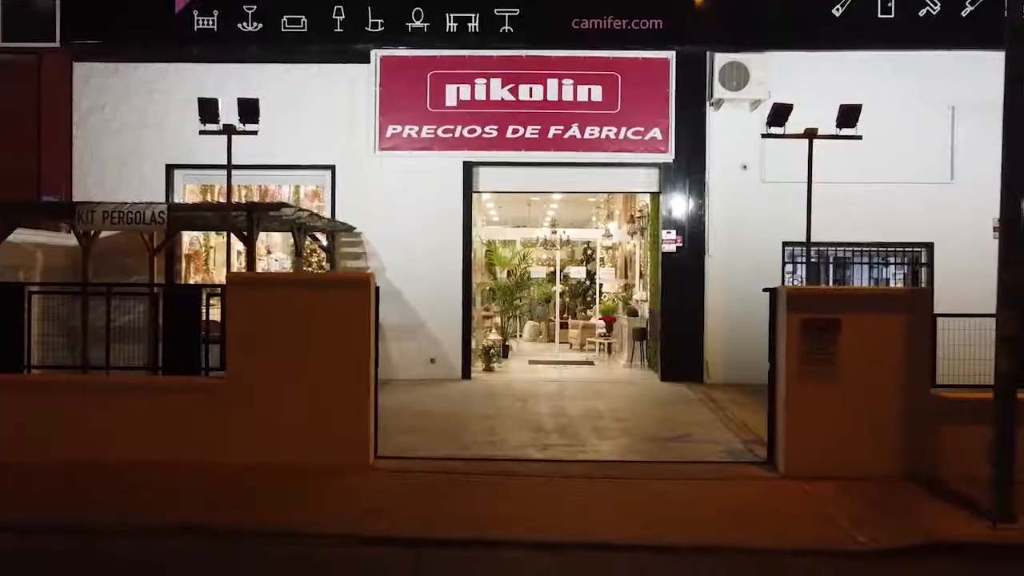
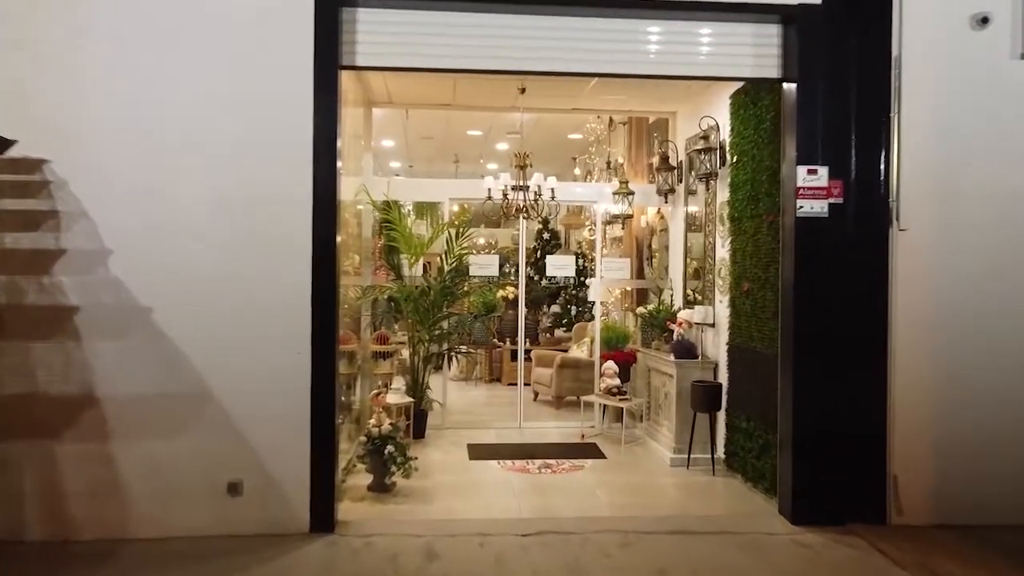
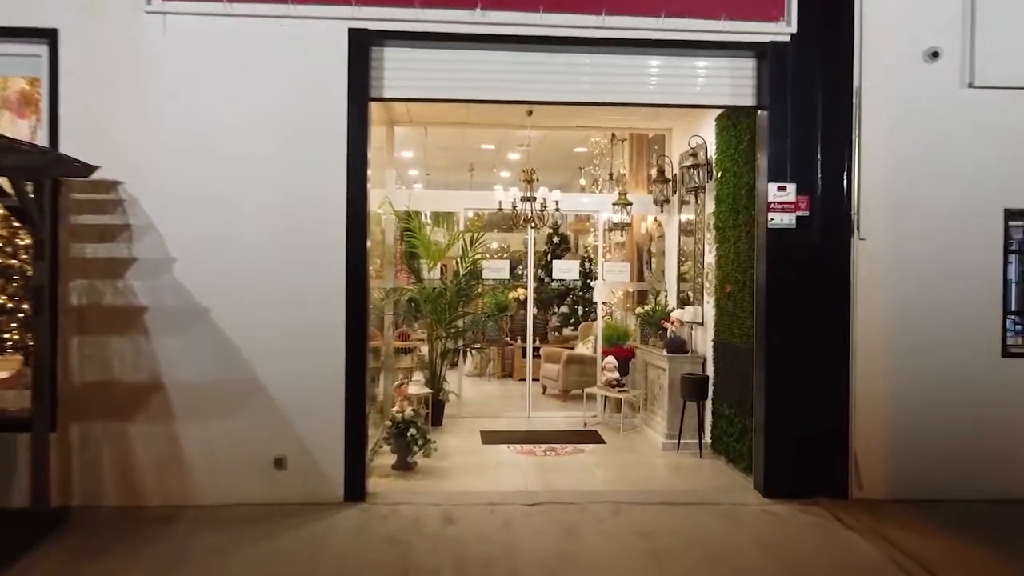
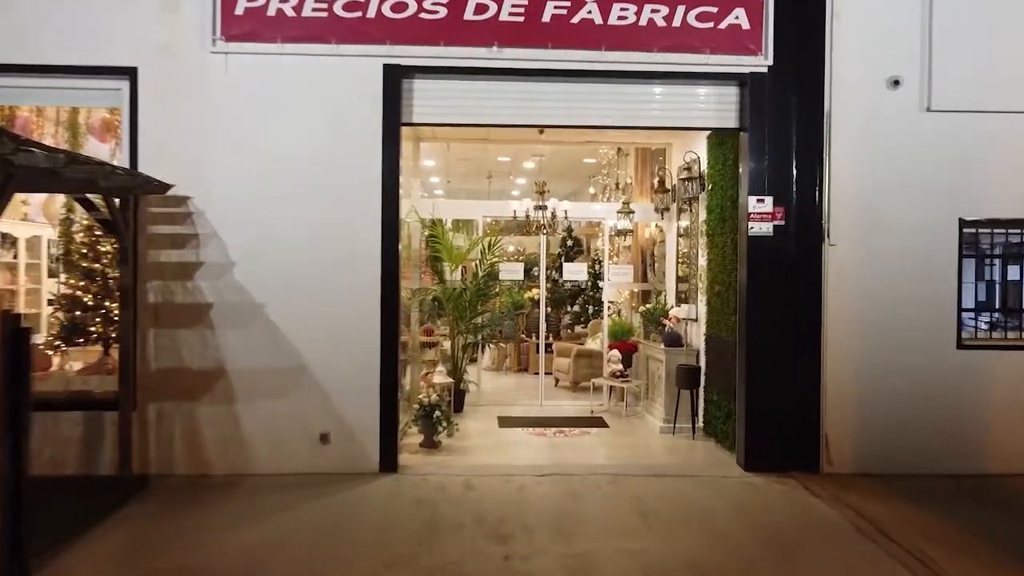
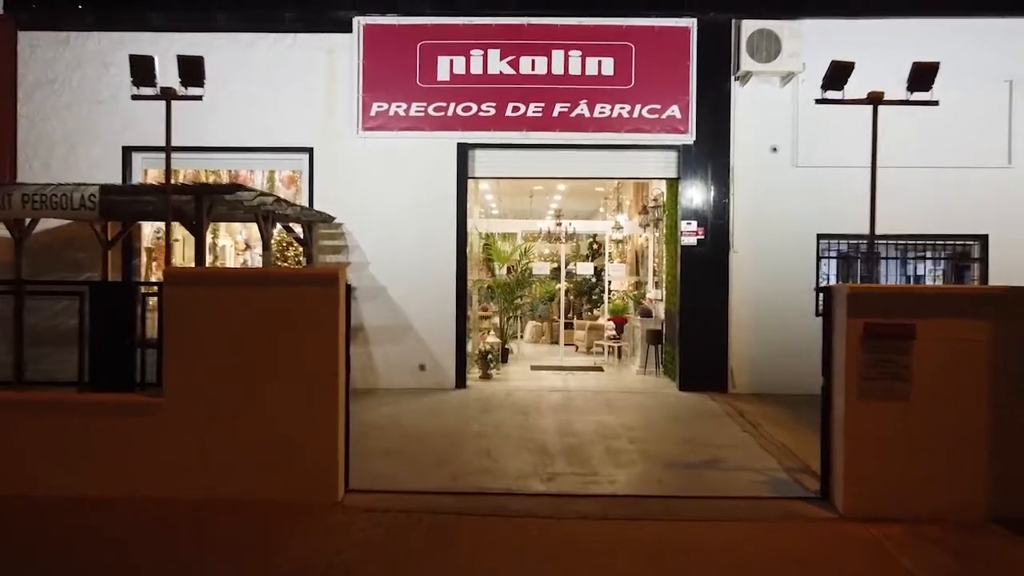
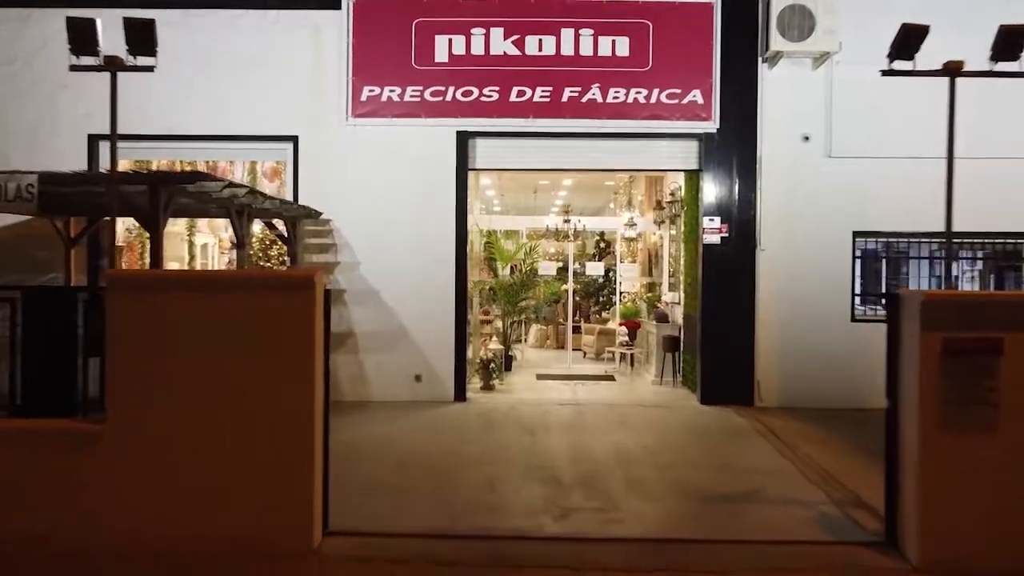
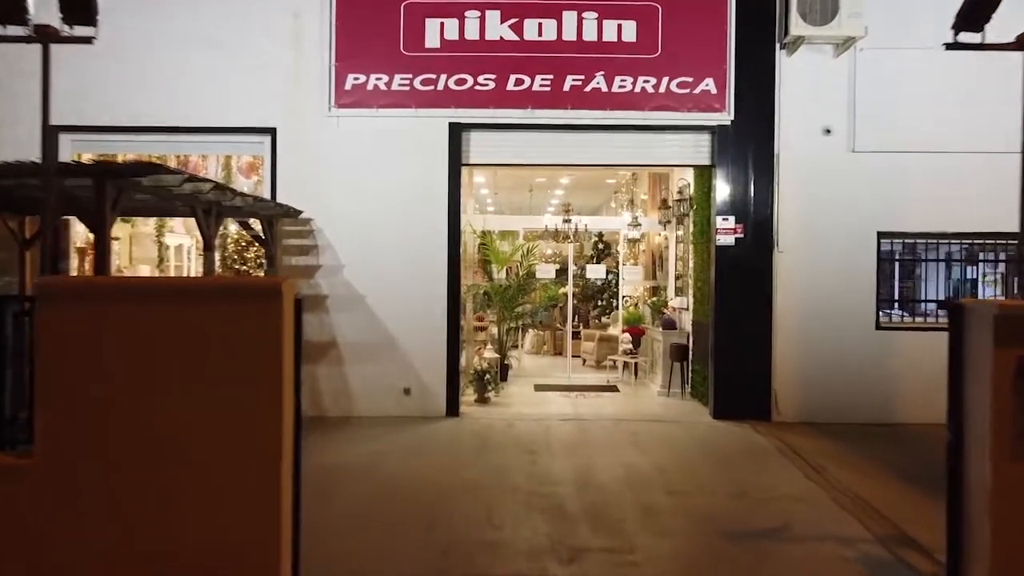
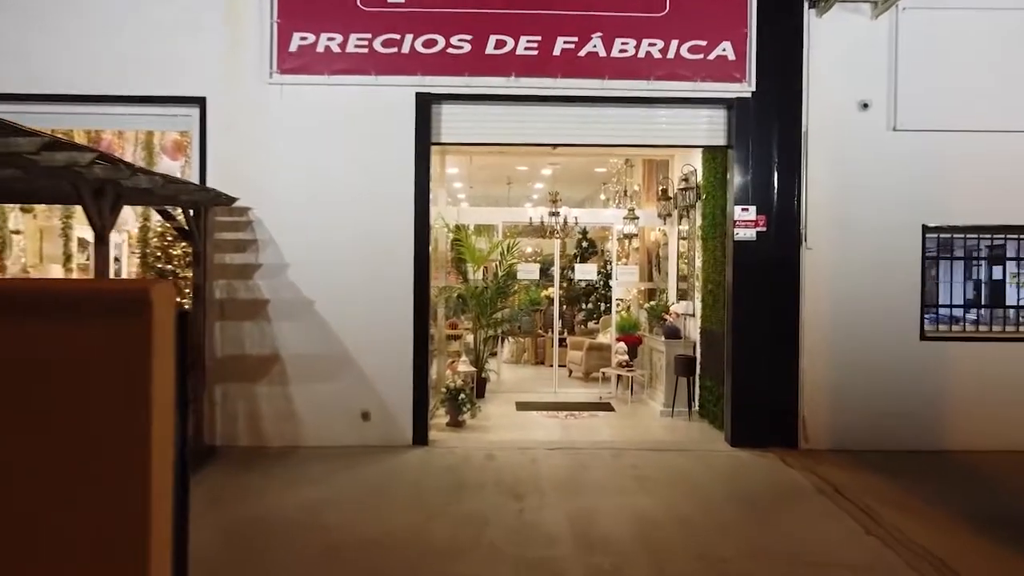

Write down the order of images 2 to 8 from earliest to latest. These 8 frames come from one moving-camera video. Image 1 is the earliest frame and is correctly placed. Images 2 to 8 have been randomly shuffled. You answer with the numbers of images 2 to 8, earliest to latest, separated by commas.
5, 6, 7, 8, 4, 3, 2
